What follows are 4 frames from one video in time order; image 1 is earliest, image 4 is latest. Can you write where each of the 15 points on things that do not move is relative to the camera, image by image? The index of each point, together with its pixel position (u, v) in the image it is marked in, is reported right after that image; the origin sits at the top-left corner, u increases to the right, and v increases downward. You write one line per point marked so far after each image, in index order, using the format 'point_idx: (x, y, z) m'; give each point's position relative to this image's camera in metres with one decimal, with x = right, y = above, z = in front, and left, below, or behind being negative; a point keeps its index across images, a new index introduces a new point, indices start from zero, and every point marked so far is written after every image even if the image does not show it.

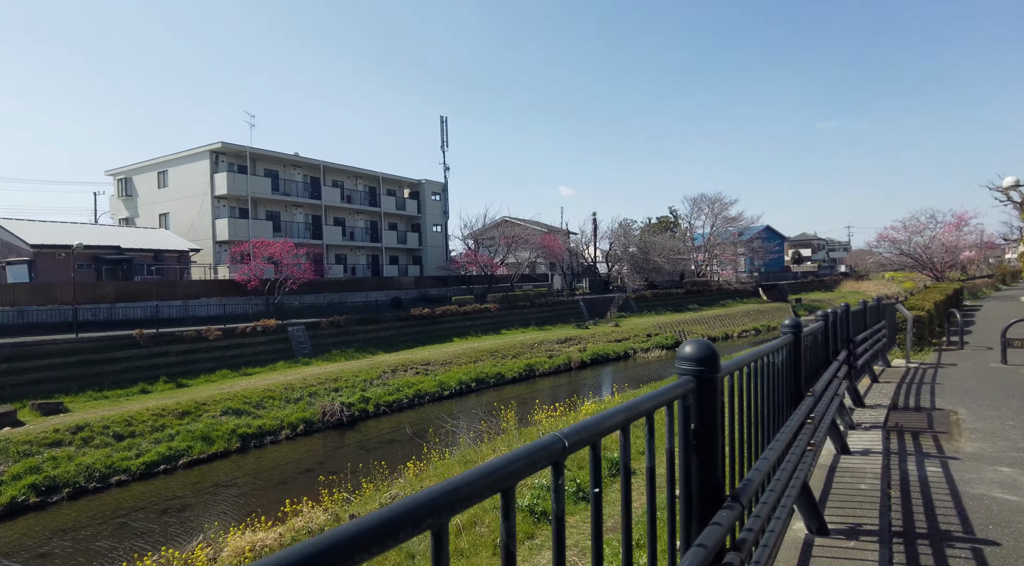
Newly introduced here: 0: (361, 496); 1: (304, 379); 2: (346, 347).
0: (-1.4, -2.0, +6.0) m
1: (-4.6, -2.1, +13.9) m
2: (-4.5, -1.8, +17.5) m
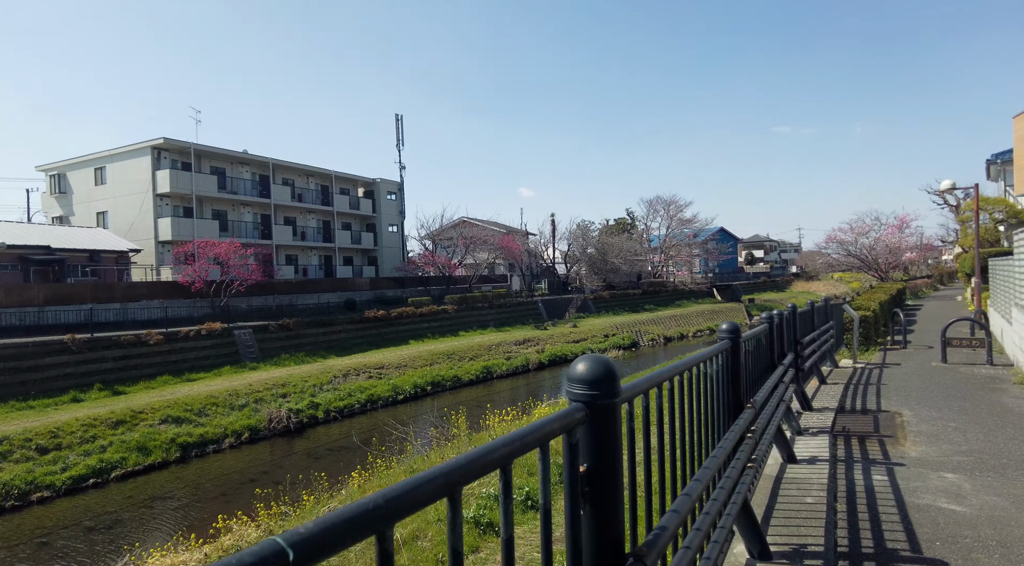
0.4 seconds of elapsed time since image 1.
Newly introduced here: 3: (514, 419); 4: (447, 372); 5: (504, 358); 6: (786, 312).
0: (-1.9, -2.0, +5.7) m
1: (-5.6, -2.1, +13.4) m
2: (-5.7, -1.8, +17.0) m
3: (0.0, -1.8, +8.2) m
4: (-1.7, -2.3, +16.7) m
5: (-0.3, -2.3, +19.2) m
6: (+1.8, -0.2, +4.3) m
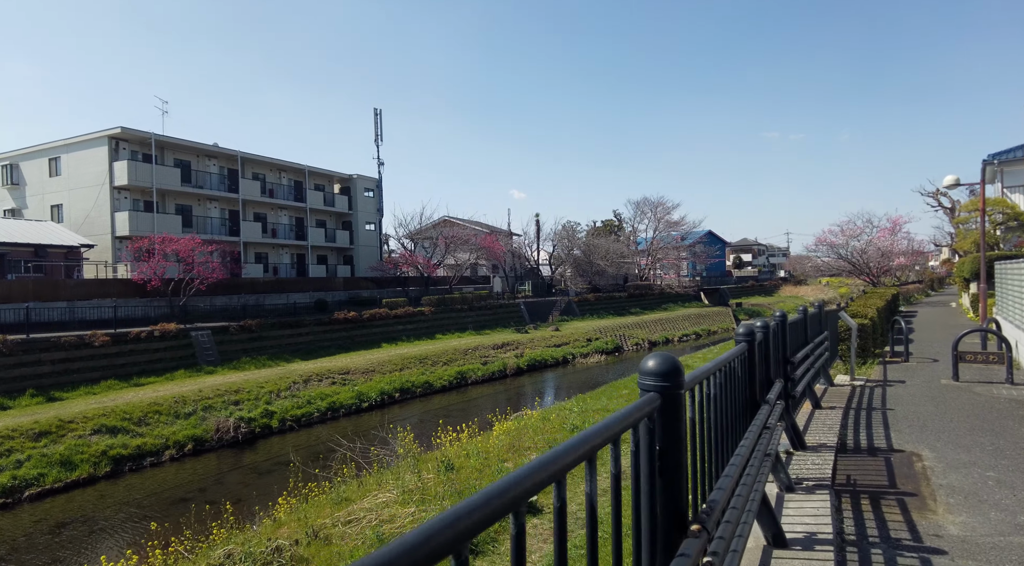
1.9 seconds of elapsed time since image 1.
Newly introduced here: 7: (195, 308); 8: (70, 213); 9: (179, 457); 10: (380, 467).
0: (-2.4, -2.0, +4.8) m
1: (-6.1, -2.1, +12.5) m
2: (-6.4, -1.8, +16.0) m
3: (-0.5, -1.8, +7.4) m
4: (-2.3, -2.4, +15.8) m
5: (-0.9, -2.3, +18.4) m
6: (+1.4, -0.2, +3.5) m
7: (-8.3, -0.7, +16.6) m
8: (-12.4, +2.0, +17.9) m
9: (-5.4, -2.8, +10.2) m
10: (-1.3, -1.9, +6.5) m
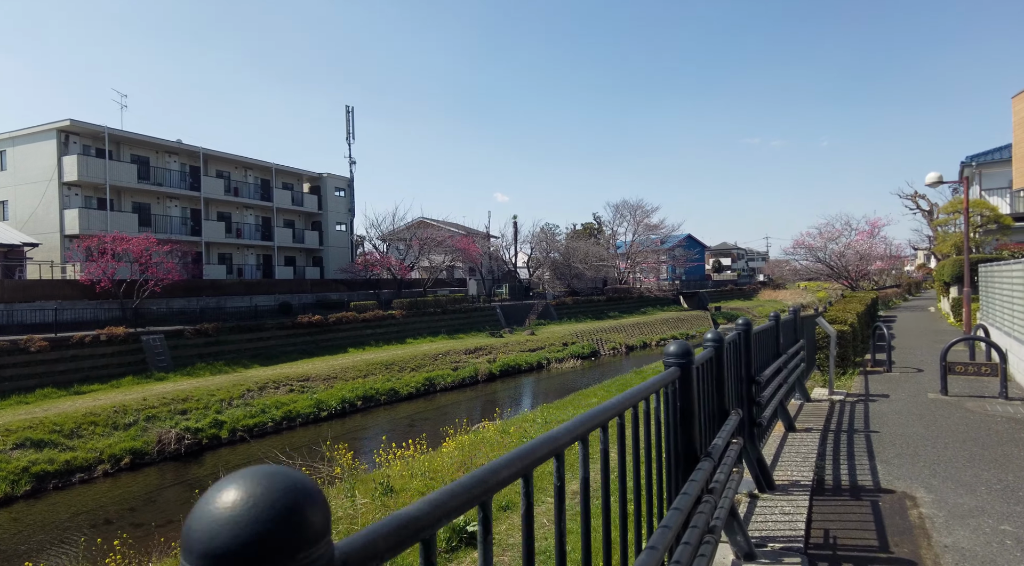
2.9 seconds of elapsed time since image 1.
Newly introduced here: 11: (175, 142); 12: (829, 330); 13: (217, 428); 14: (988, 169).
0: (-2.8, -2.0, +4.1) m
1: (-6.8, -2.1, +11.7) m
2: (-7.1, -1.9, +15.2) m
3: (-1.0, -1.8, +6.8) m
4: (-3.1, -2.4, +15.1) m
5: (-1.7, -2.4, +17.7) m
6: (+1.0, -0.2, +2.9) m
7: (-9.0, -0.7, +15.8) m
8: (-13.2, +1.9, +16.9) m
9: (-6.0, -2.8, +9.5) m
10: (-1.8, -1.9, +5.8) m
11: (-10.4, +4.3, +19.5) m
12: (+2.6, -0.4, +5.3) m
13: (-5.2, -2.6, +11.2) m
14: (+11.4, +2.7, +15.2) m
